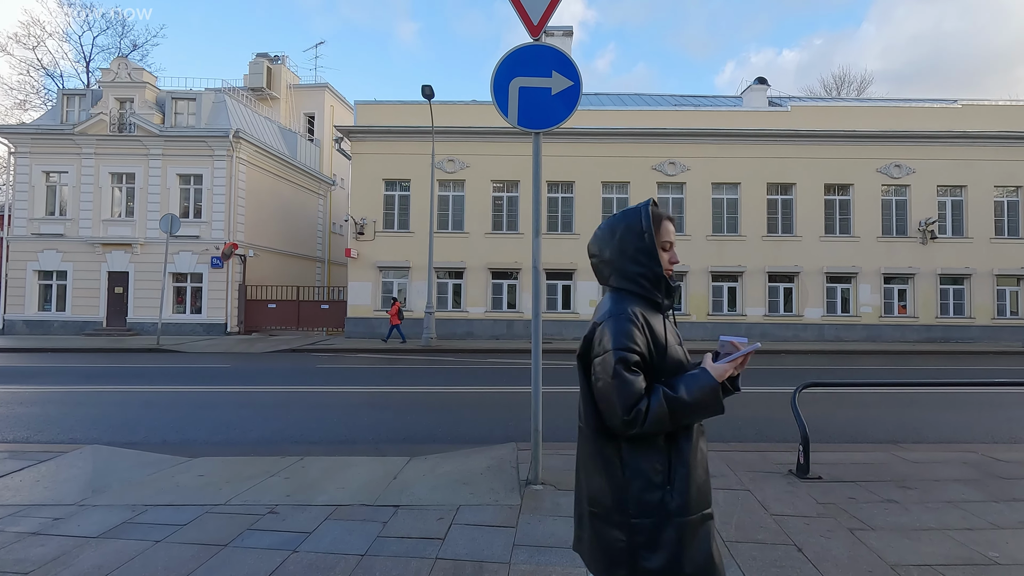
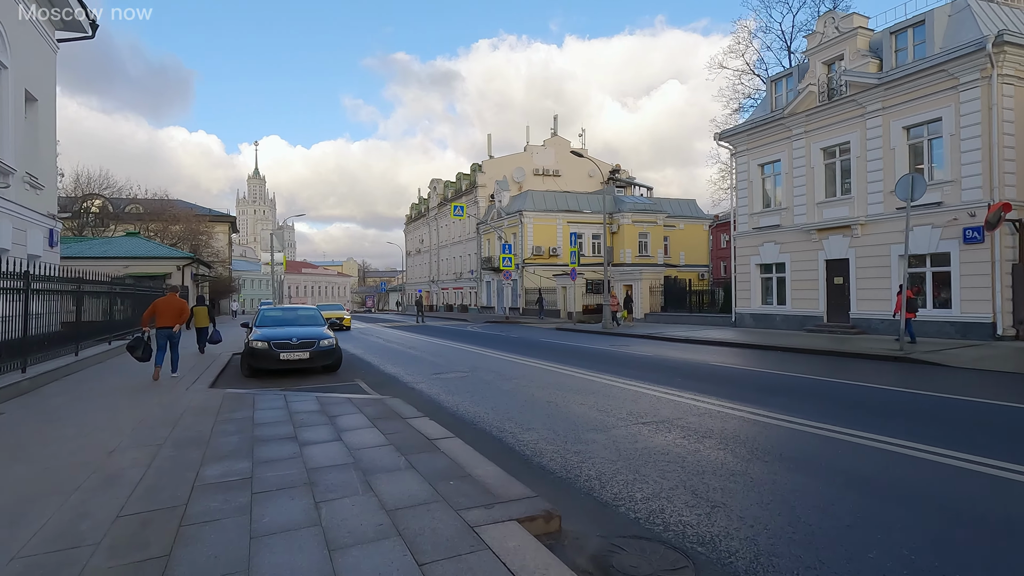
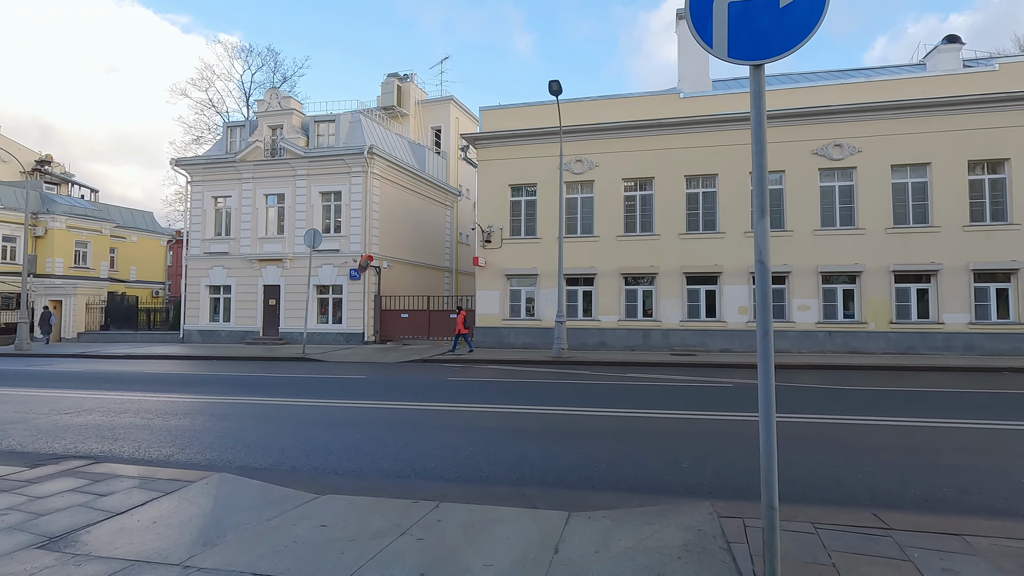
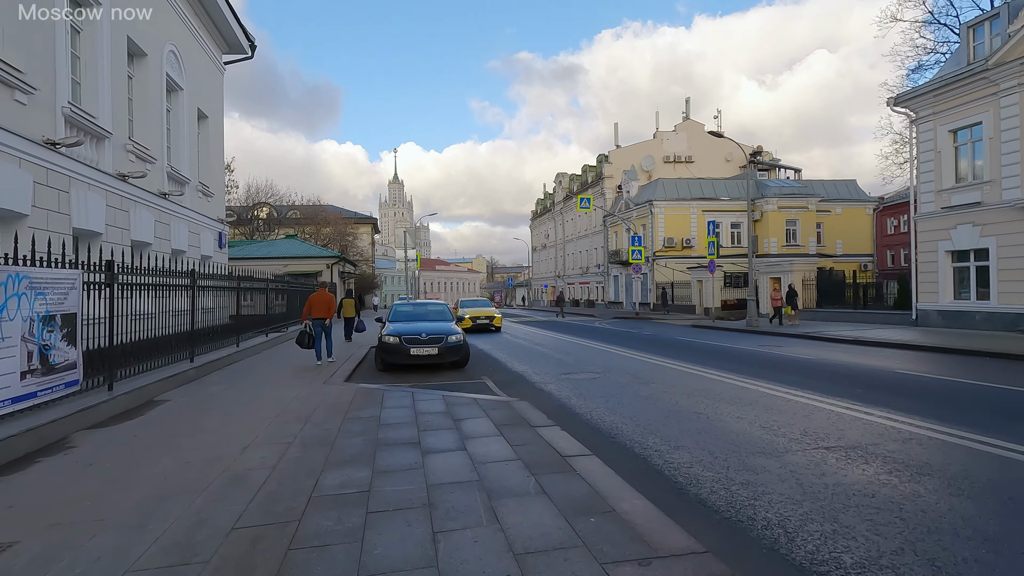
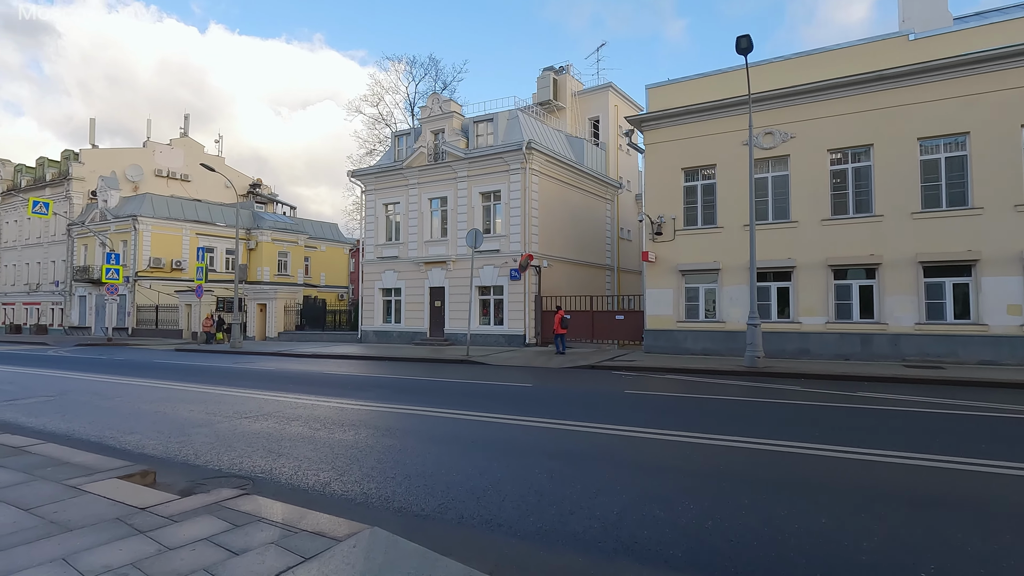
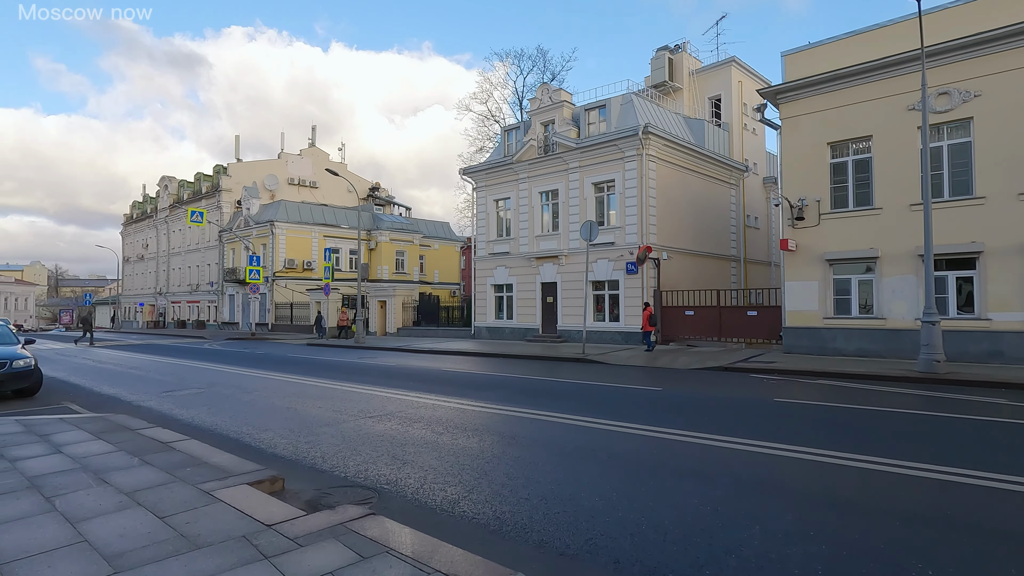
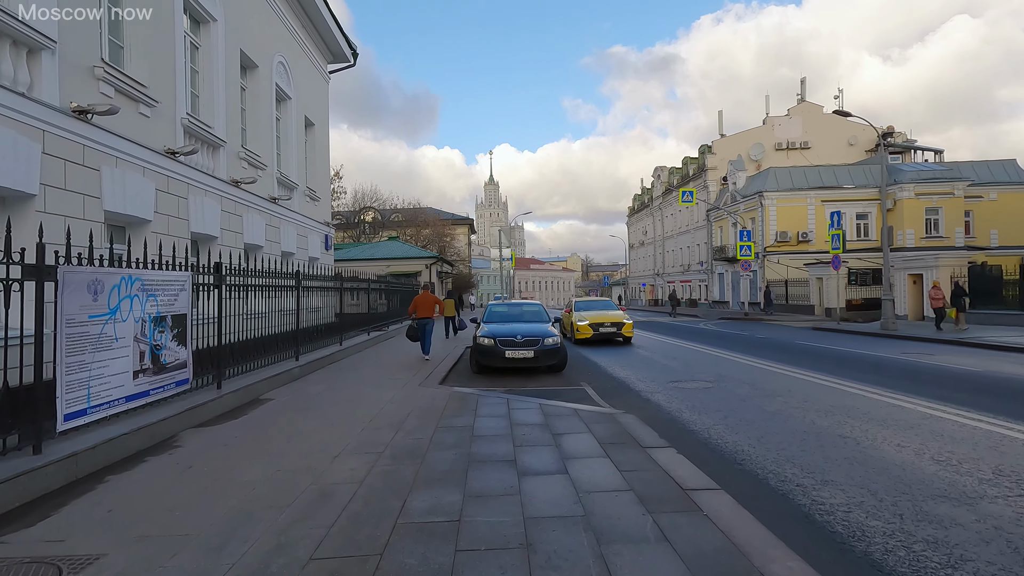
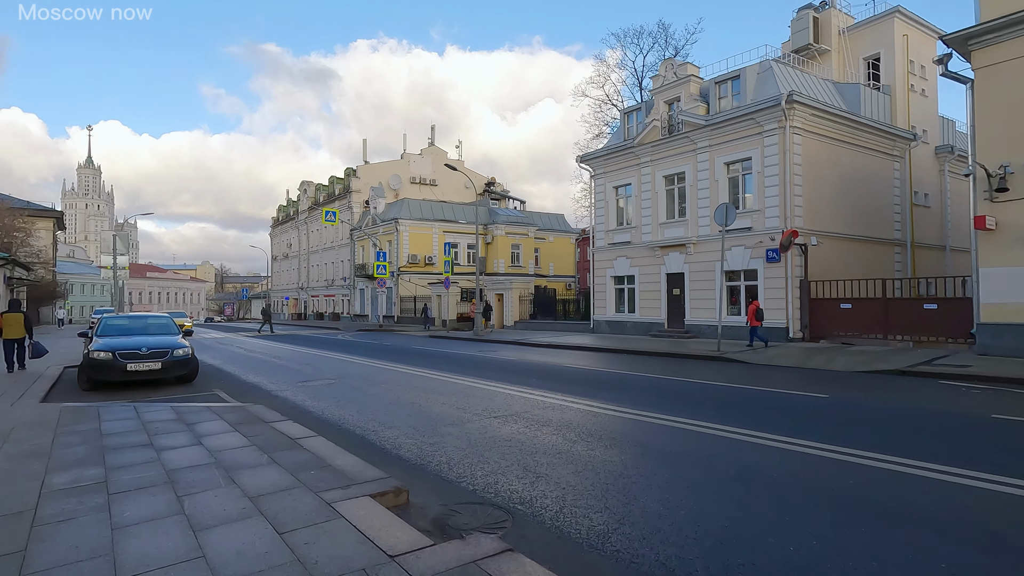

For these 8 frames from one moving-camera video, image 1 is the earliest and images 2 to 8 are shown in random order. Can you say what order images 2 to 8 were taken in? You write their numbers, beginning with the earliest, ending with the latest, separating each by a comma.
3, 5, 6, 8, 2, 4, 7
